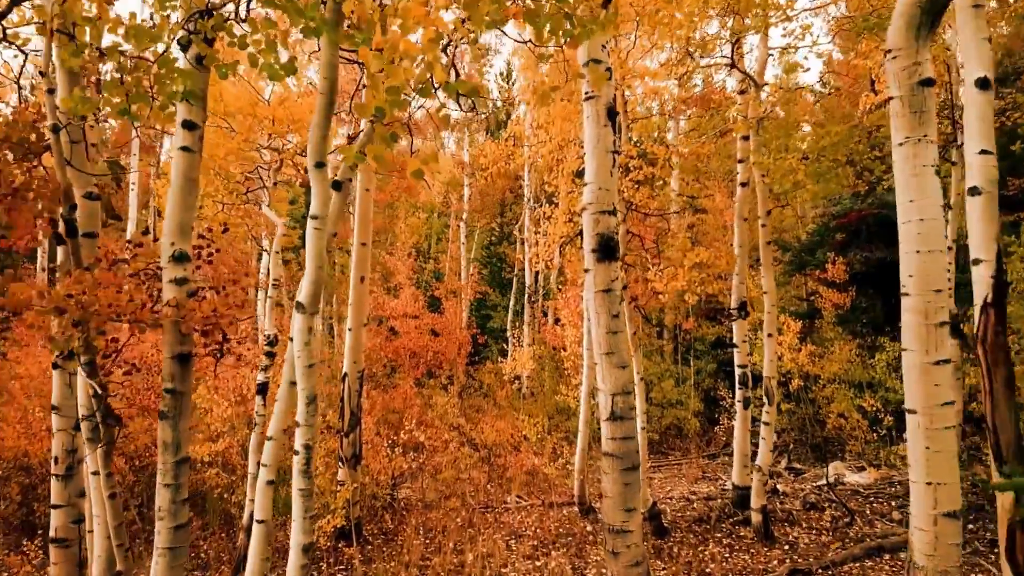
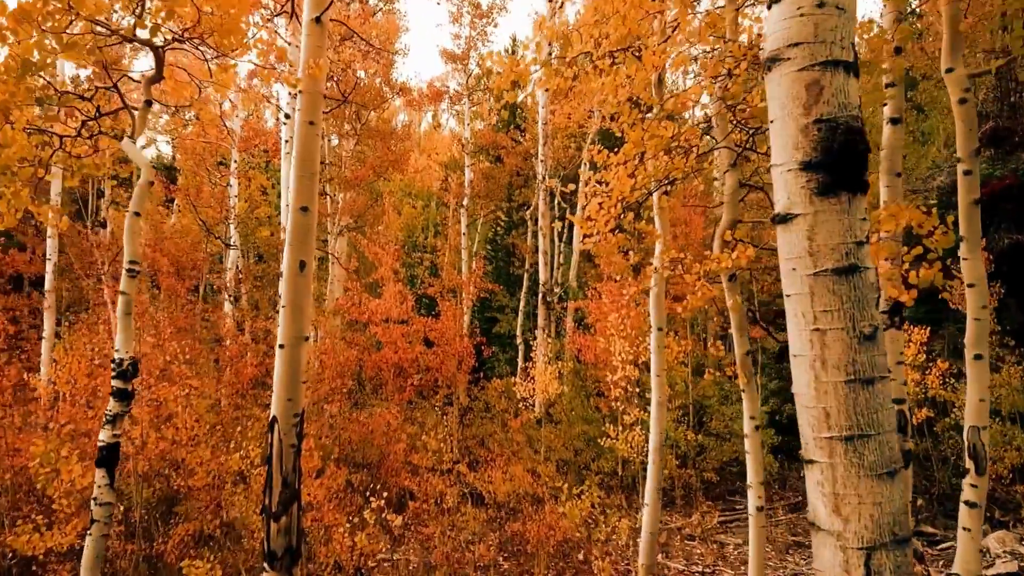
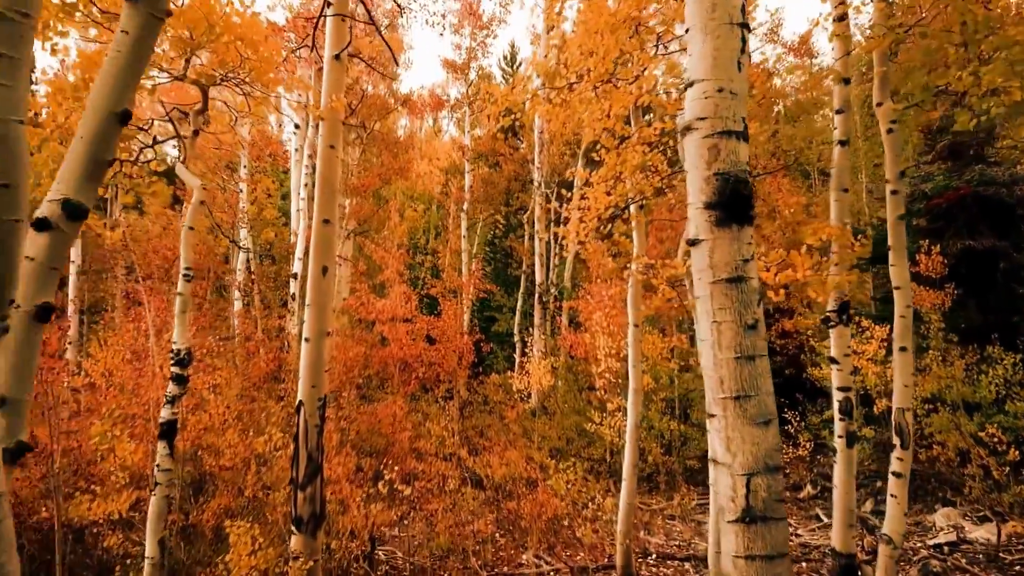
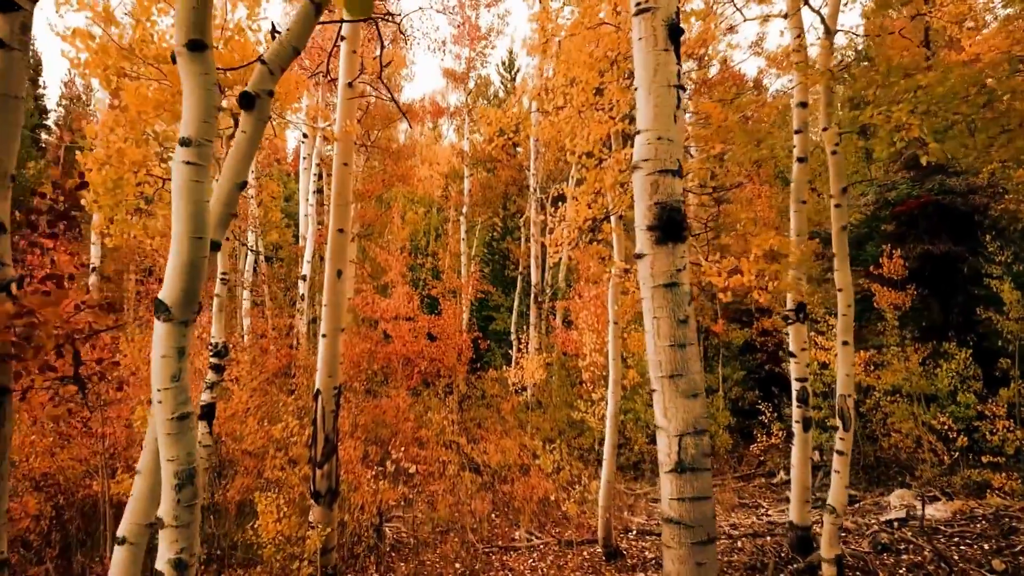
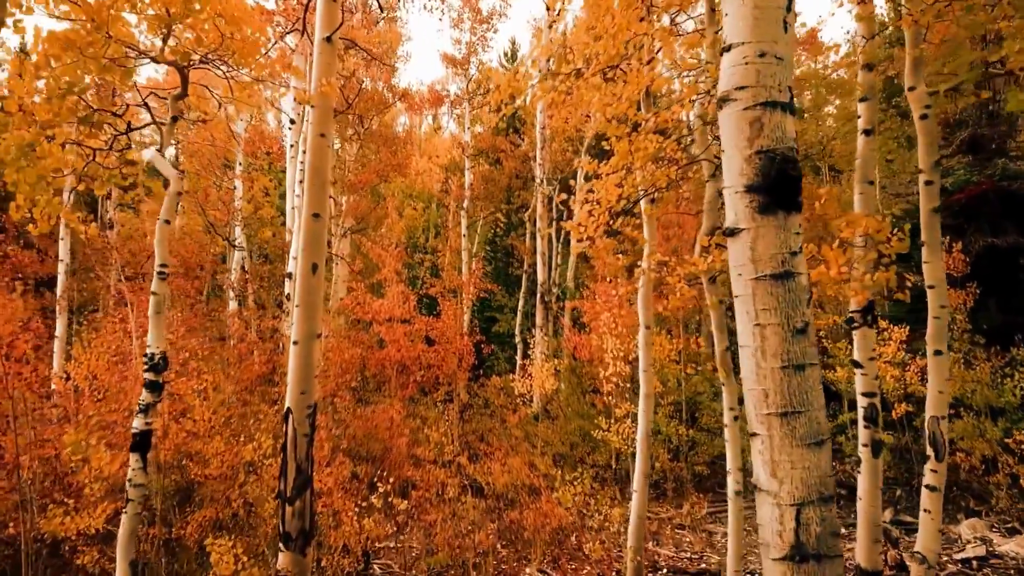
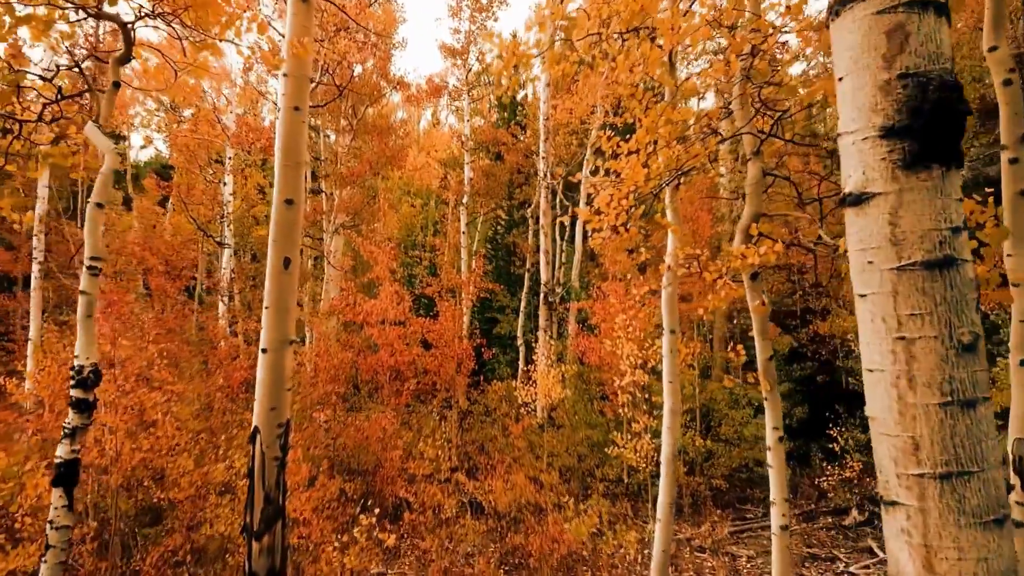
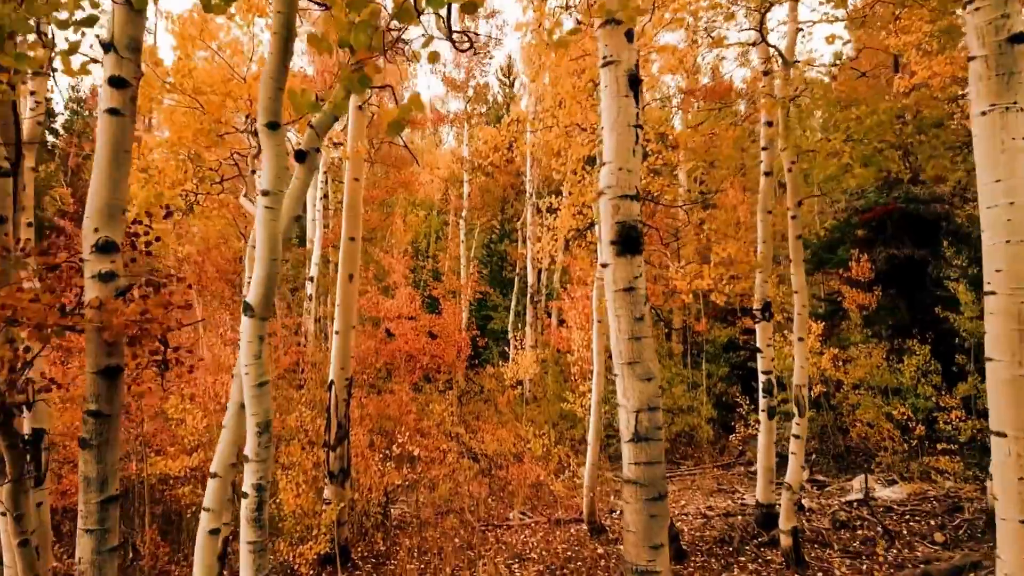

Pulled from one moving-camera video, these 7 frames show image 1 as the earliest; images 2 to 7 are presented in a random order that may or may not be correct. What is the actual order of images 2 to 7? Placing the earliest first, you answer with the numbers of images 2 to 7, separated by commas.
7, 4, 3, 5, 2, 6
